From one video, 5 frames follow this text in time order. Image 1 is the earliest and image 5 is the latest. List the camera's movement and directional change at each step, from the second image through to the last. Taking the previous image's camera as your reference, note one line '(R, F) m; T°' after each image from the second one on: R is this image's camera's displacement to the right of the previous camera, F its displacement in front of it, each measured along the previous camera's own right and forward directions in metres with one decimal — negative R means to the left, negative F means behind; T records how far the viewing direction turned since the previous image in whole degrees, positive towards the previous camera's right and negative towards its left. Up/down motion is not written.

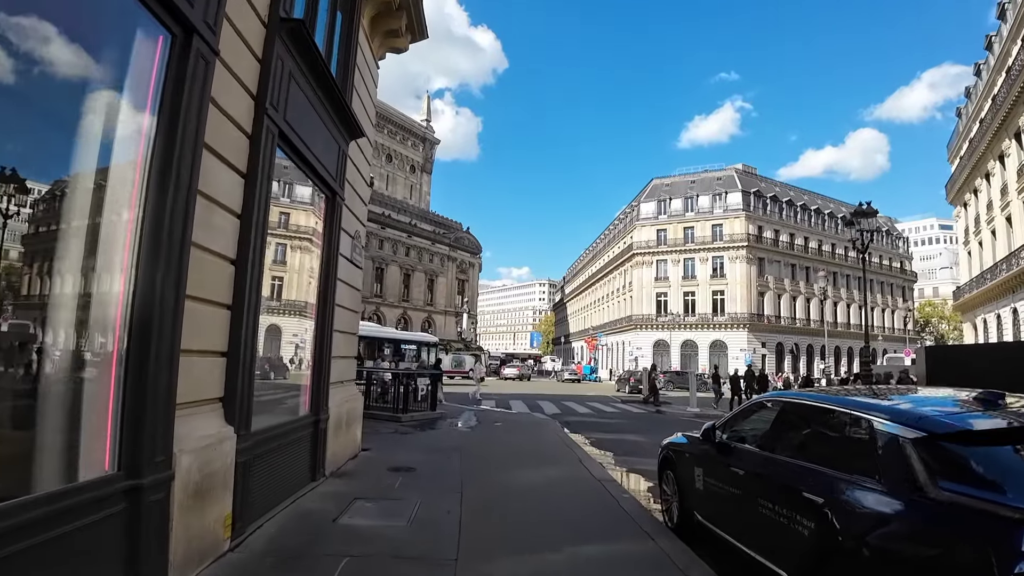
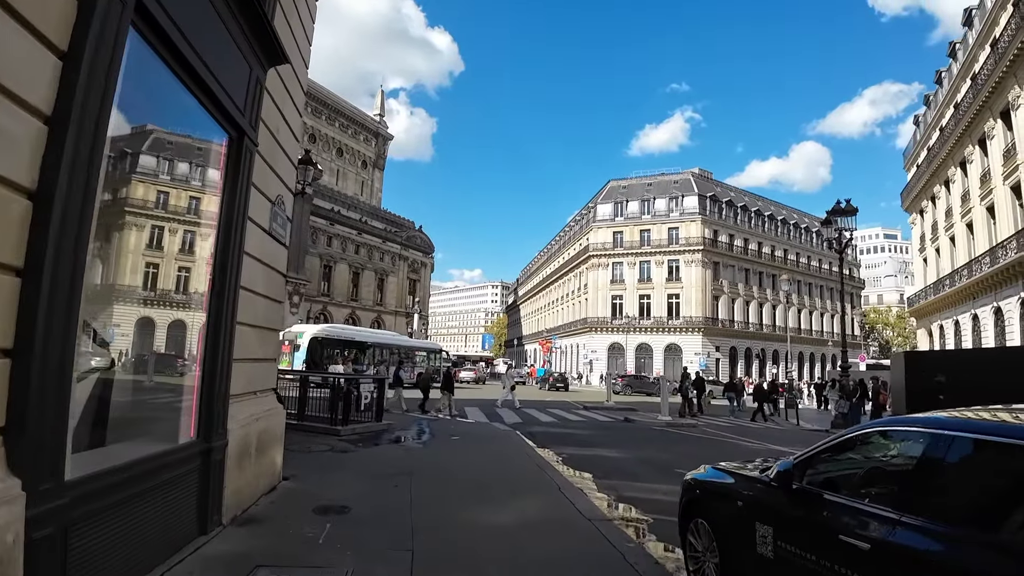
(-0.2, +1.8) m; +5°
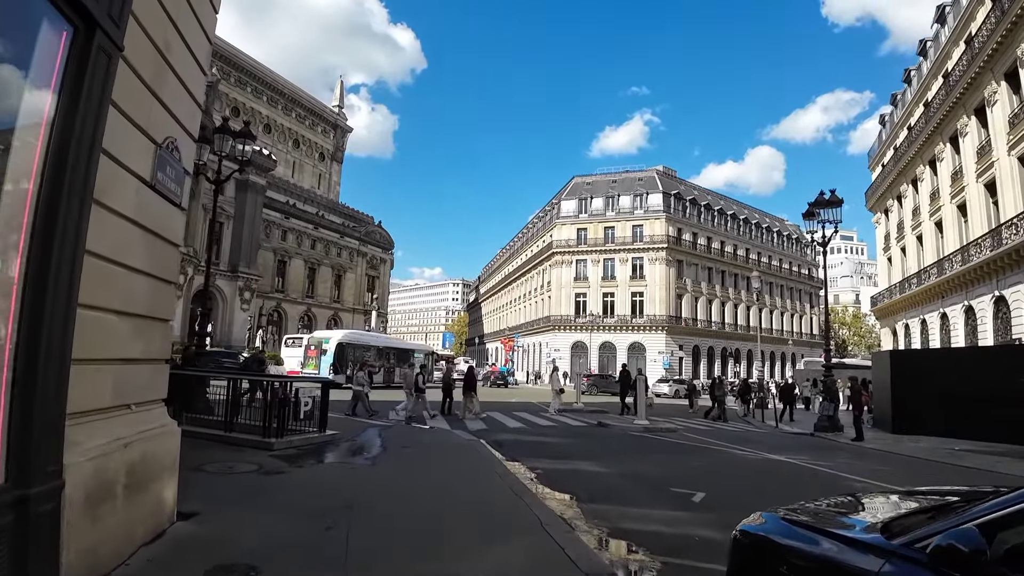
(-0.1, +1.6) m; +4°
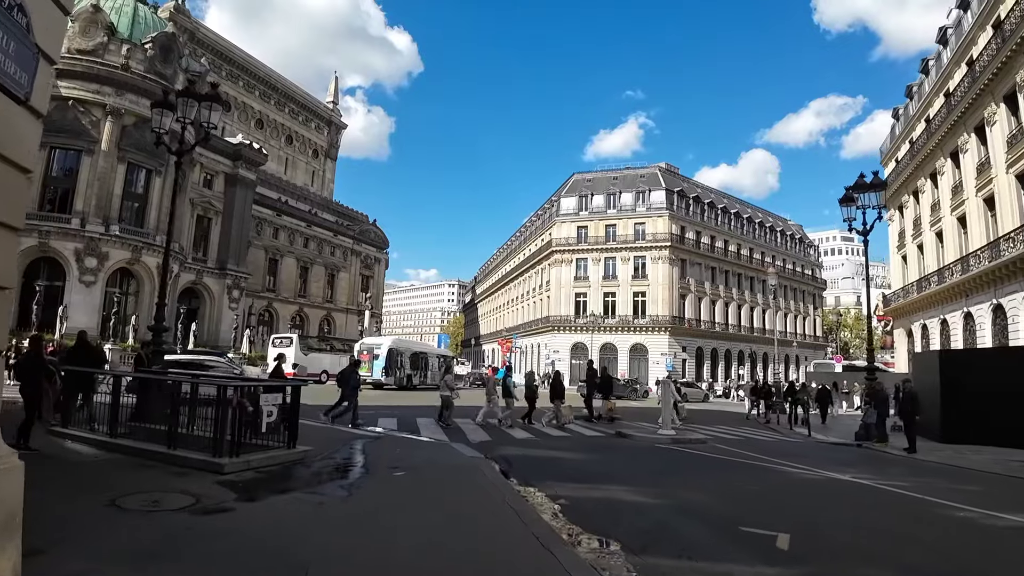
(-0.3, +1.9) m; 0°
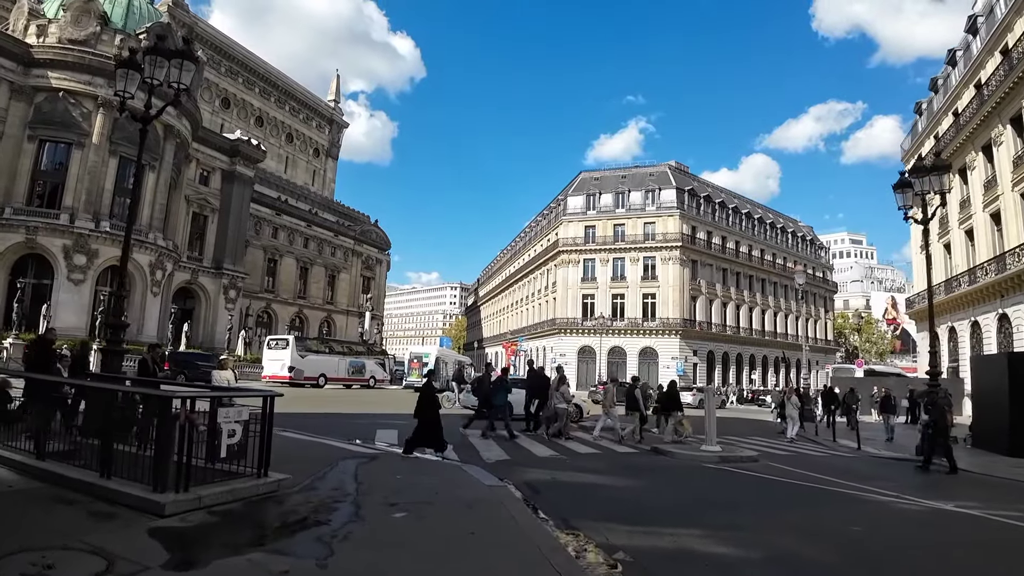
(-0.4, +1.8) m; 0°
